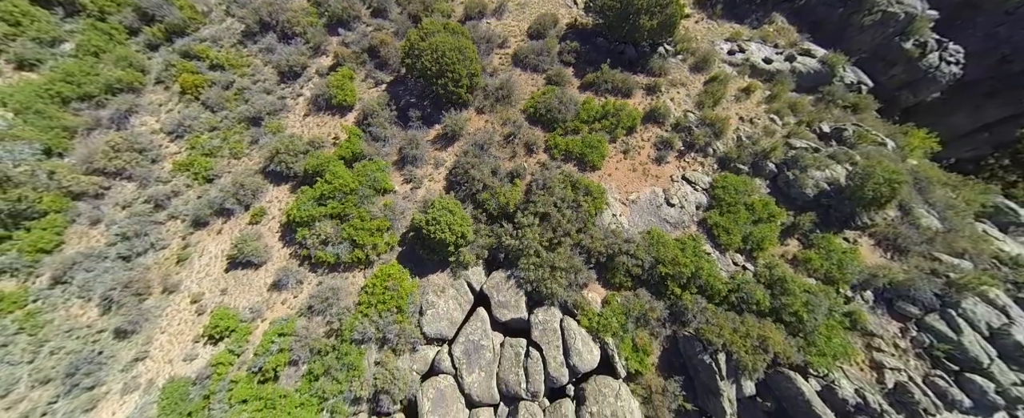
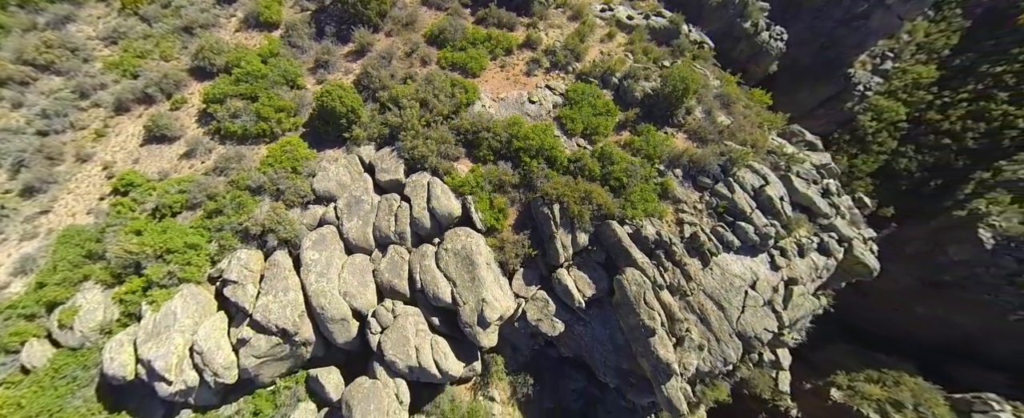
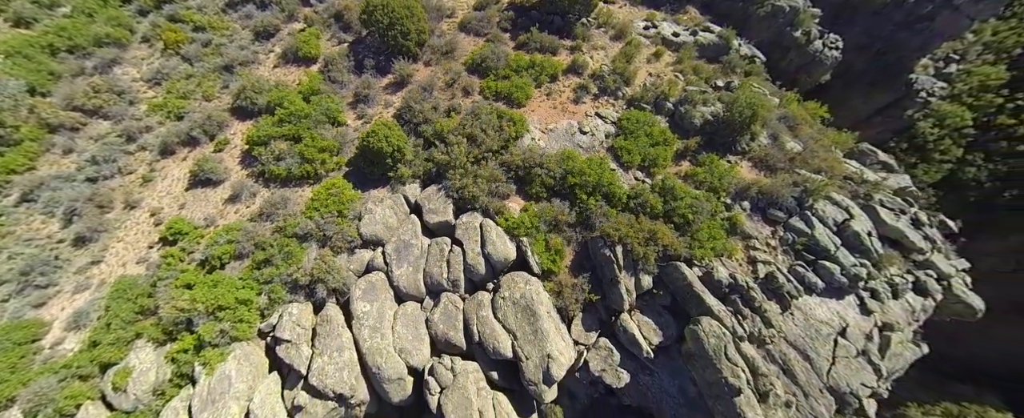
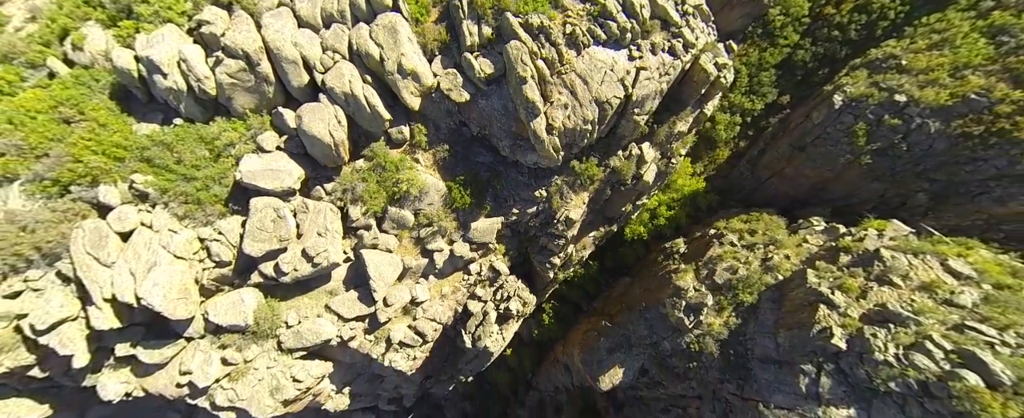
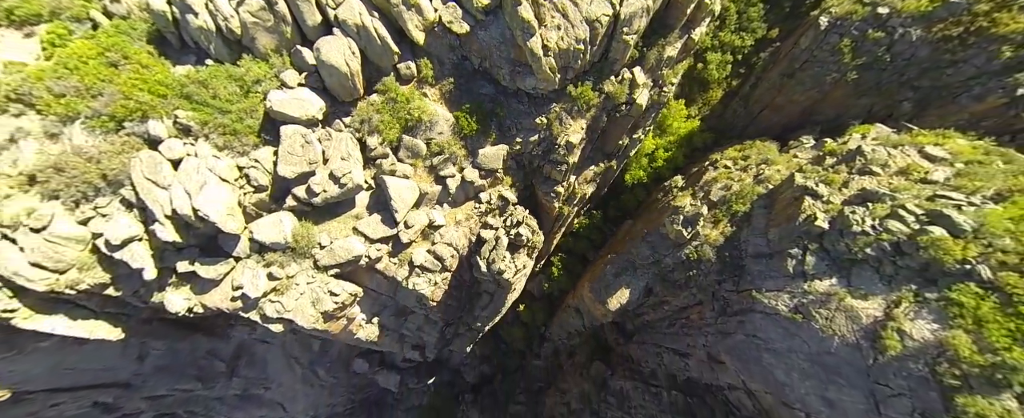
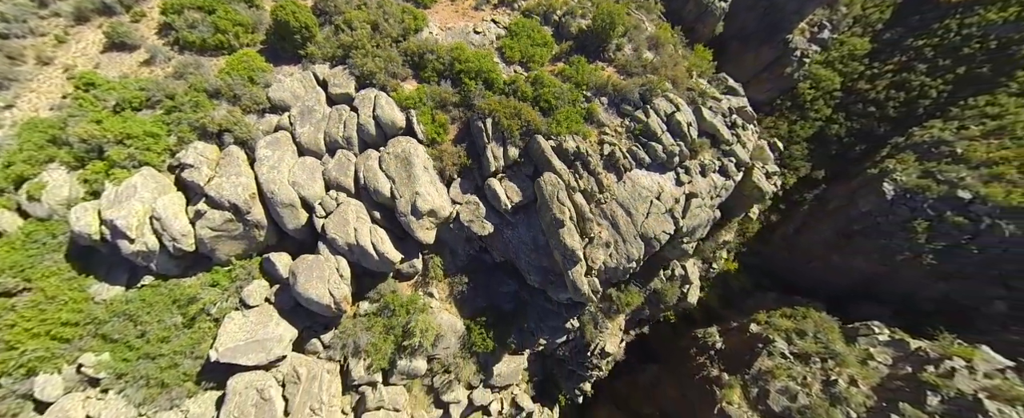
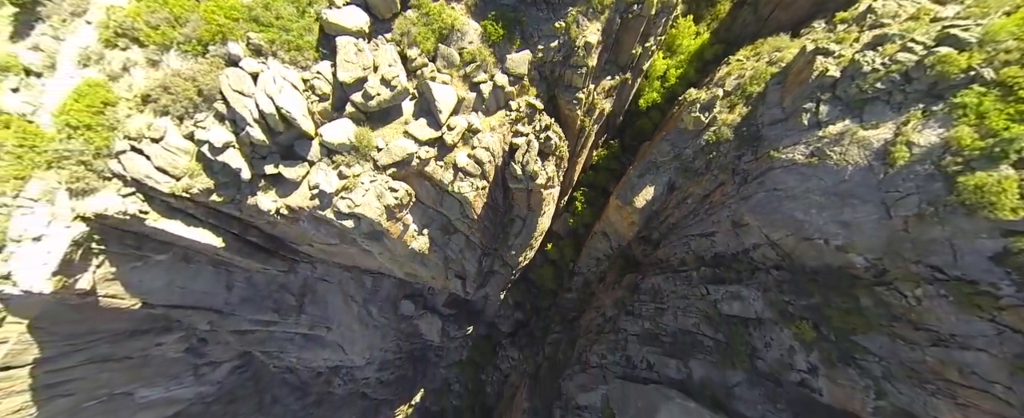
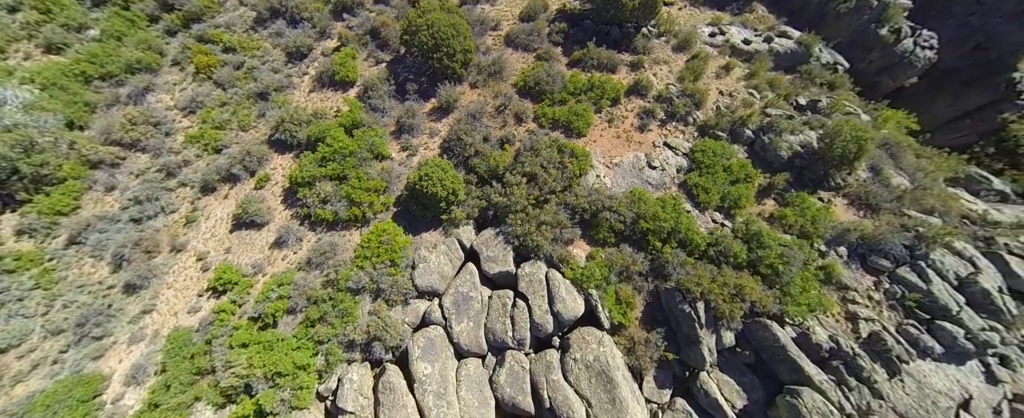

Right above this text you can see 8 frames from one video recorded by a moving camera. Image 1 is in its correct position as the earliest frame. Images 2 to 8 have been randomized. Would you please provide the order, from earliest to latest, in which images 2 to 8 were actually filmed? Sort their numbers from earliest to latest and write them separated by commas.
8, 3, 2, 6, 4, 5, 7
